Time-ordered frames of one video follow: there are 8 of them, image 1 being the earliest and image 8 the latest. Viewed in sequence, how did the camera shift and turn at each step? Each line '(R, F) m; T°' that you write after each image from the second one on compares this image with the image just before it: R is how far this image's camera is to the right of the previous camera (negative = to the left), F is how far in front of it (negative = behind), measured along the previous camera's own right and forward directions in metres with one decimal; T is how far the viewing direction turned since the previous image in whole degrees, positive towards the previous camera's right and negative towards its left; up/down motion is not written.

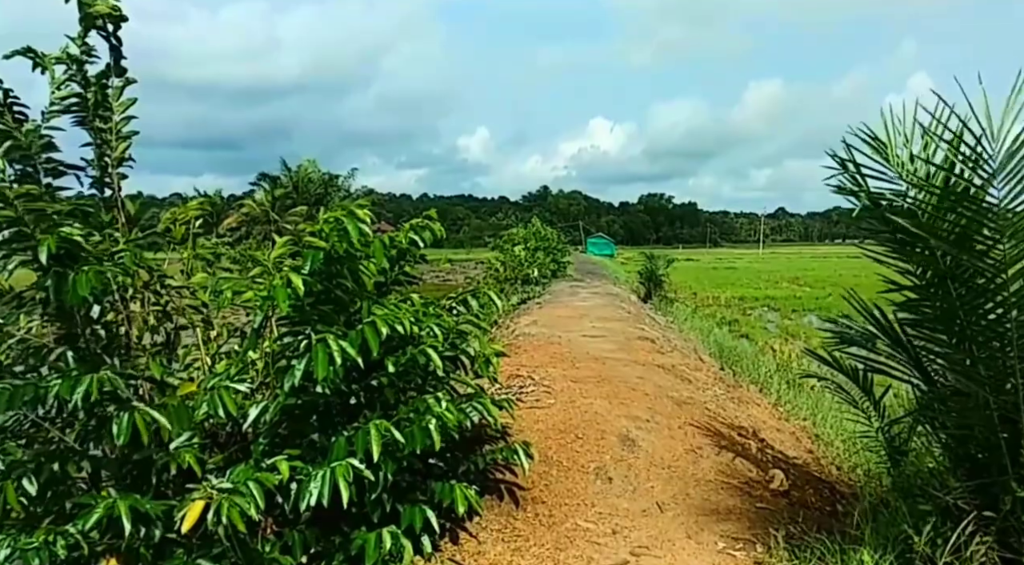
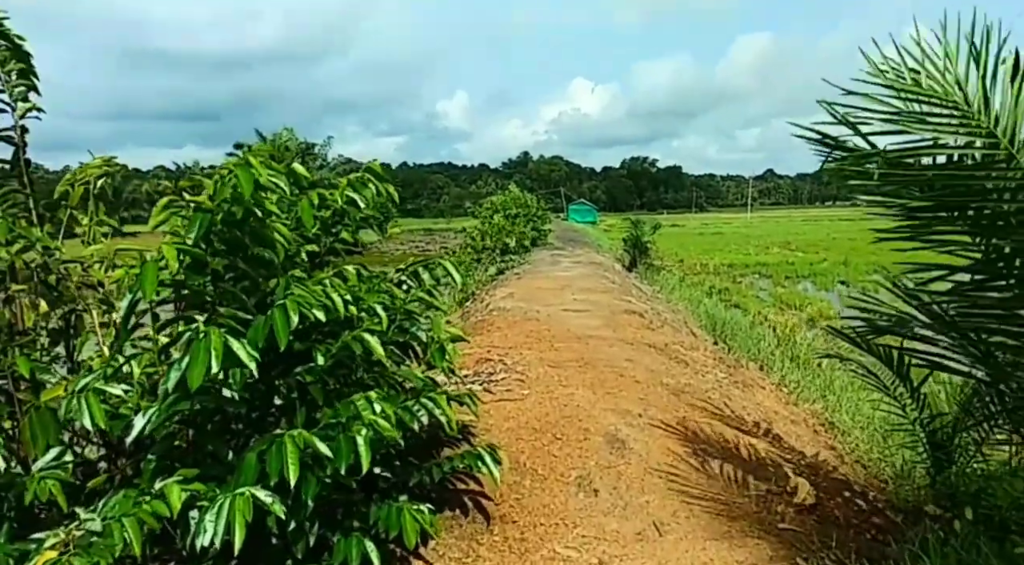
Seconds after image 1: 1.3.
(+0.1, +1.0) m; +1°
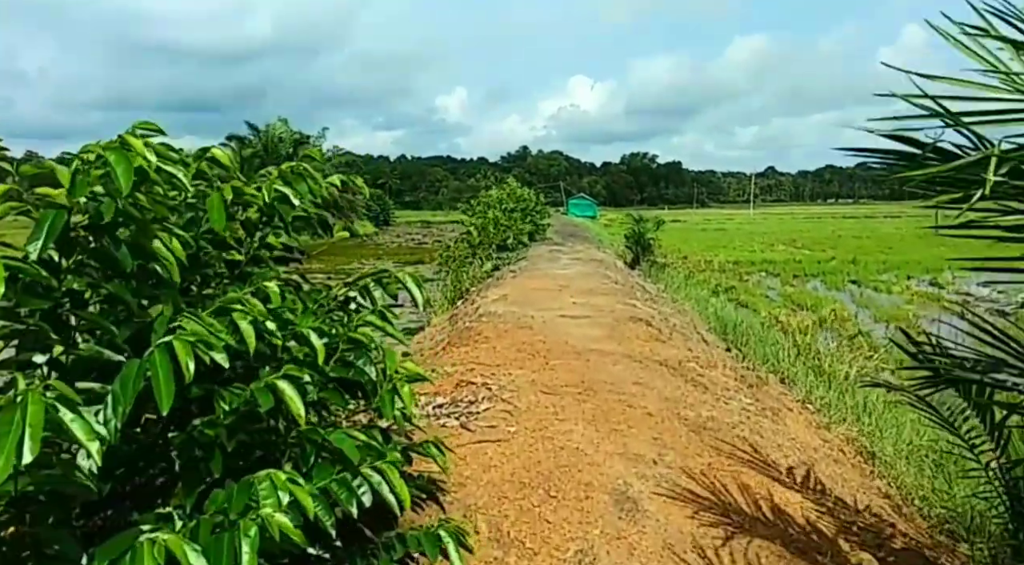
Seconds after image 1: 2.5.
(+0.1, +1.0) m; 0°
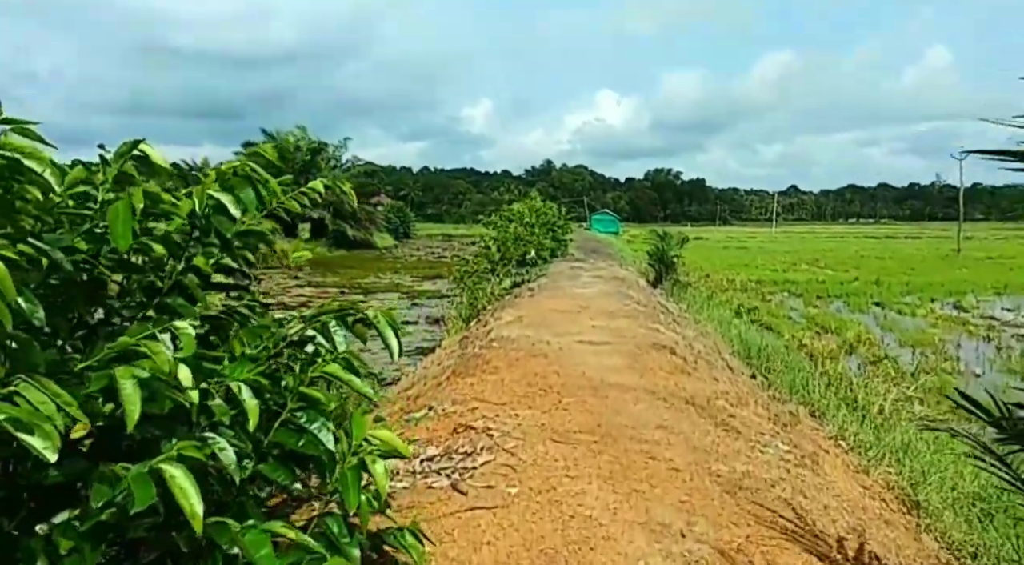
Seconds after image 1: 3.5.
(+0.1, +0.6) m; -1°
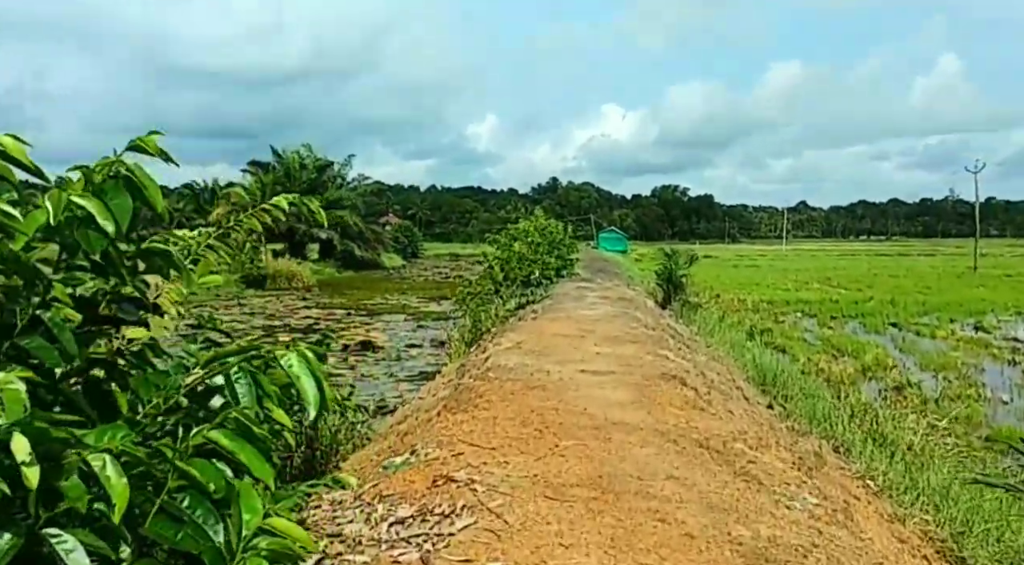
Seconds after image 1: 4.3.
(+0.1, +0.6) m; -1°
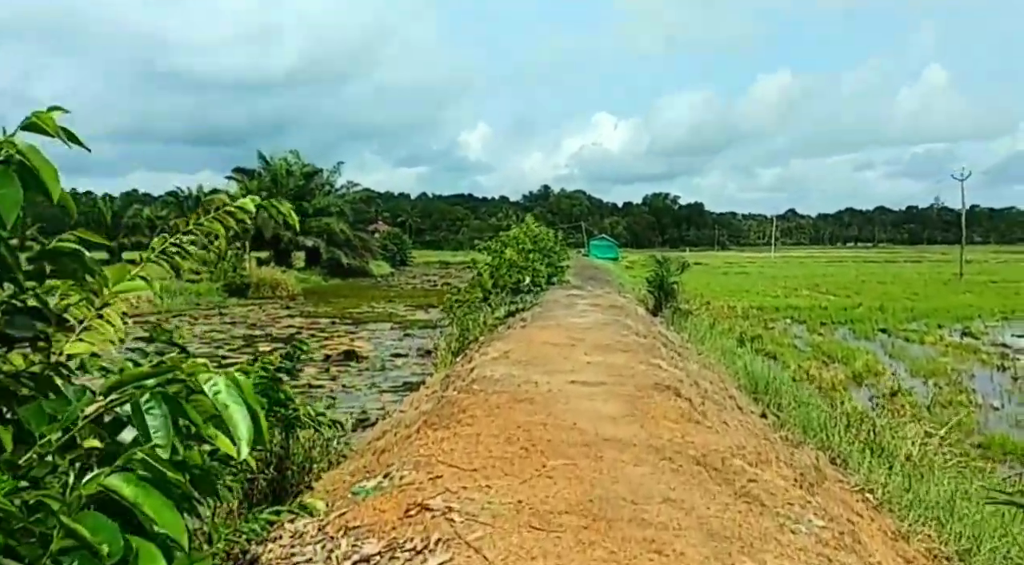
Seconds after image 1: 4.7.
(0.0, +0.3) m; +1°
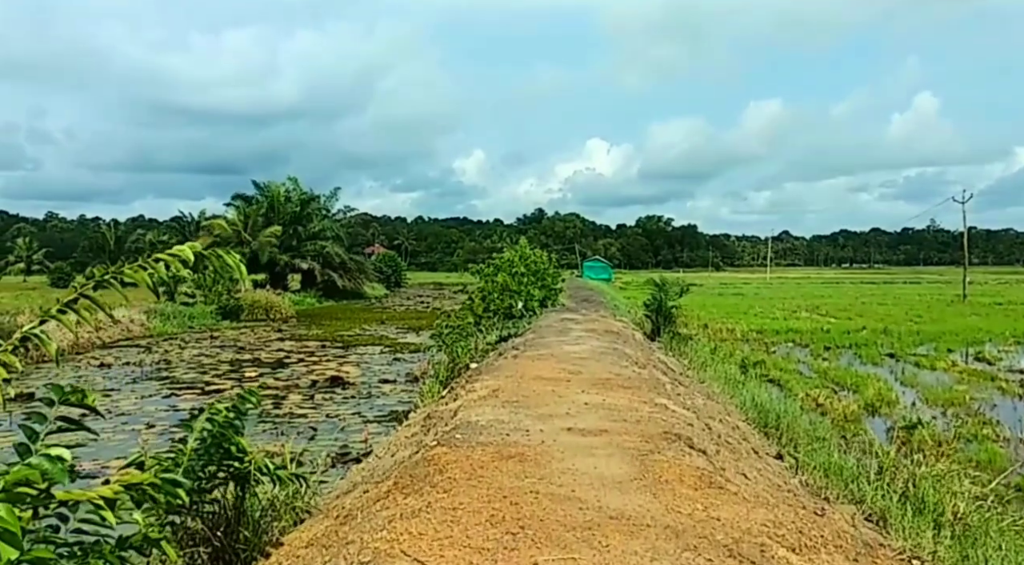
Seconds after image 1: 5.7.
(0.0, +0.9) m; 0°
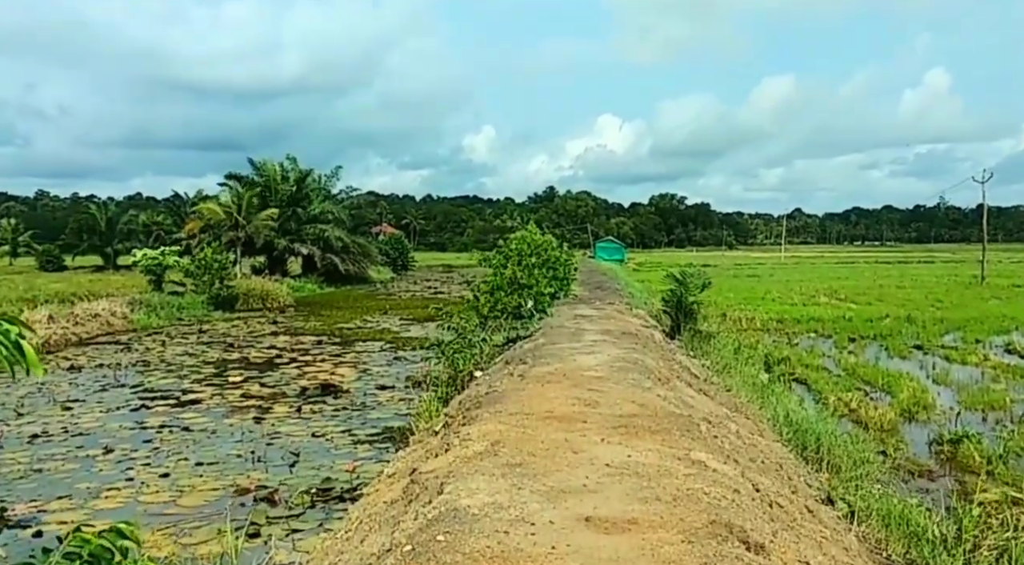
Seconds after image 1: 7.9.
(+0.1, +1.5) m; -1°
